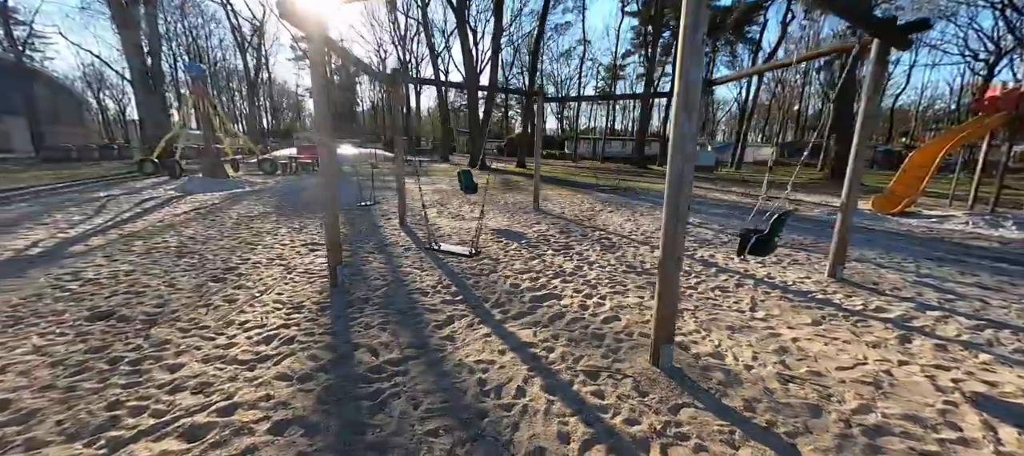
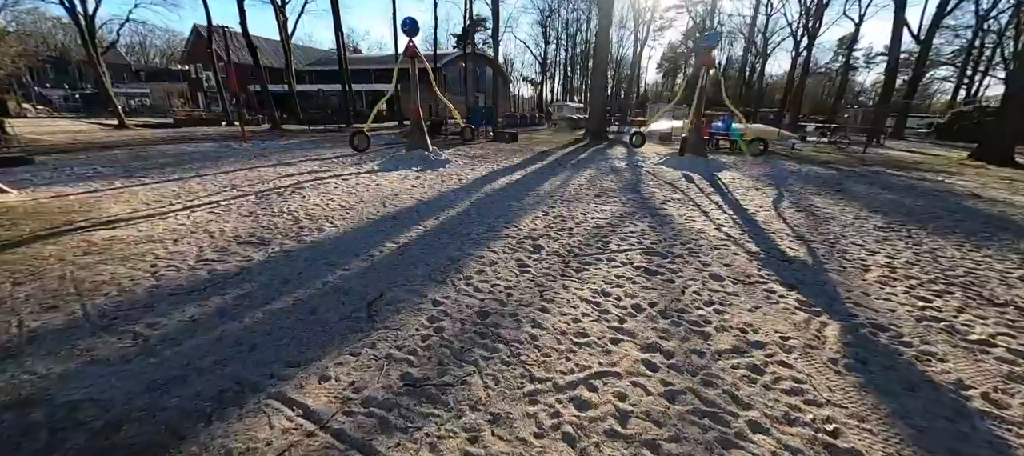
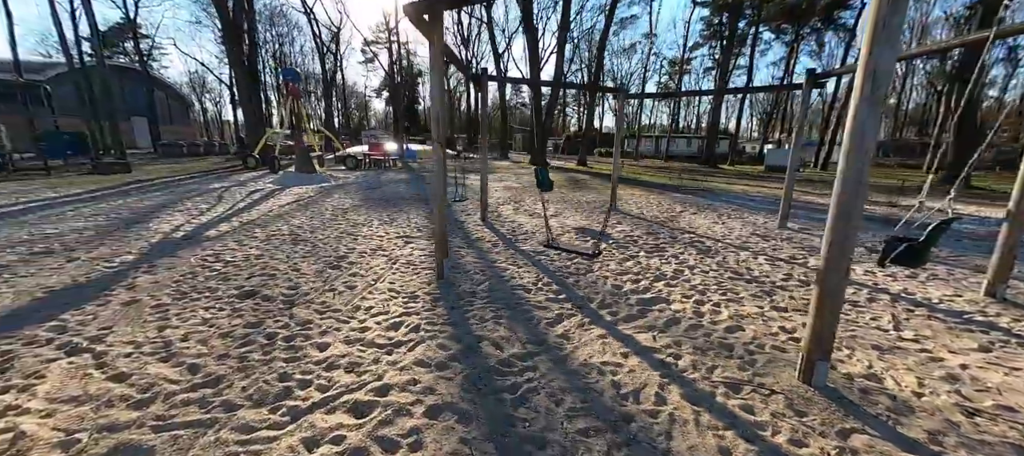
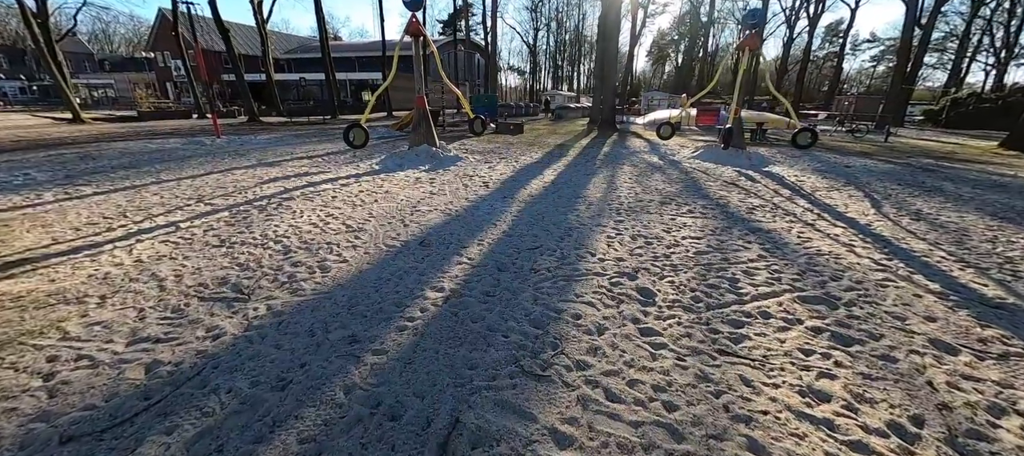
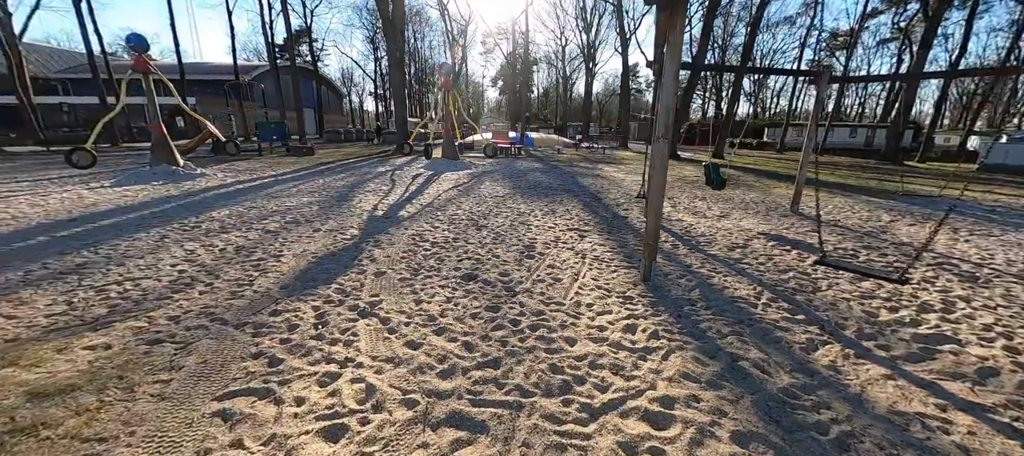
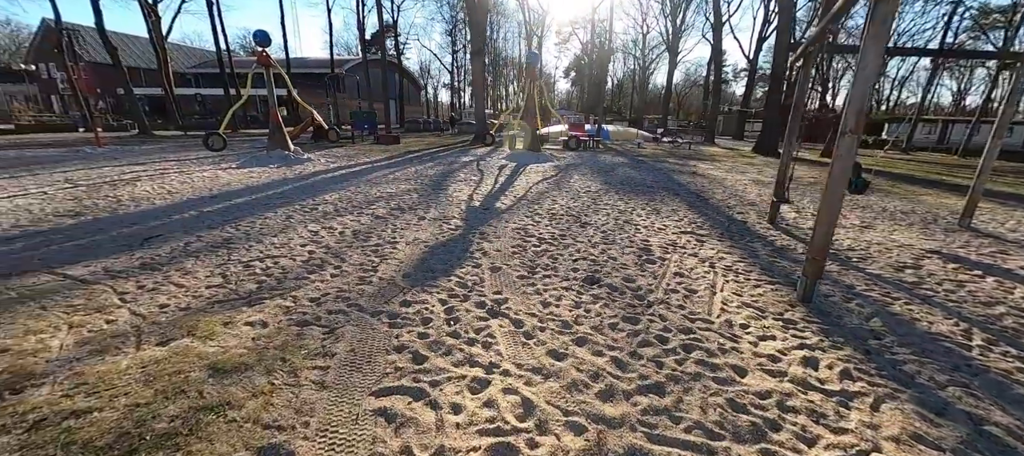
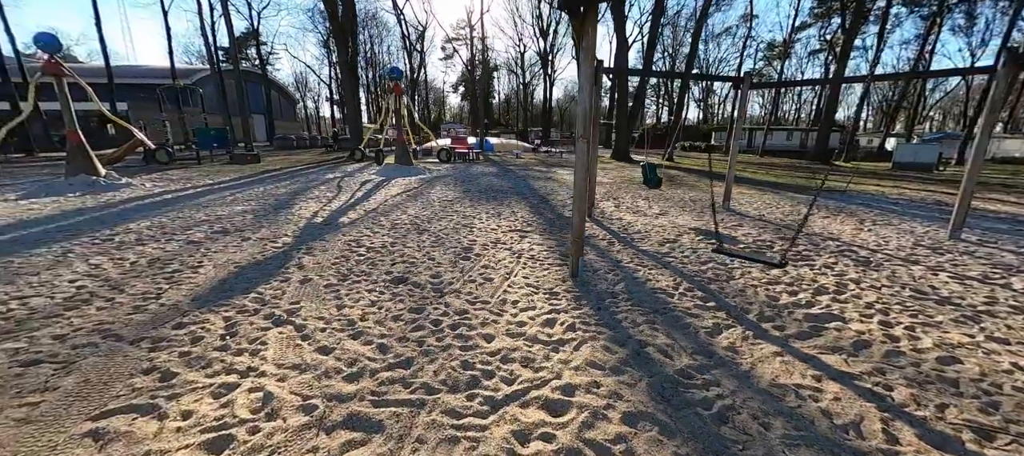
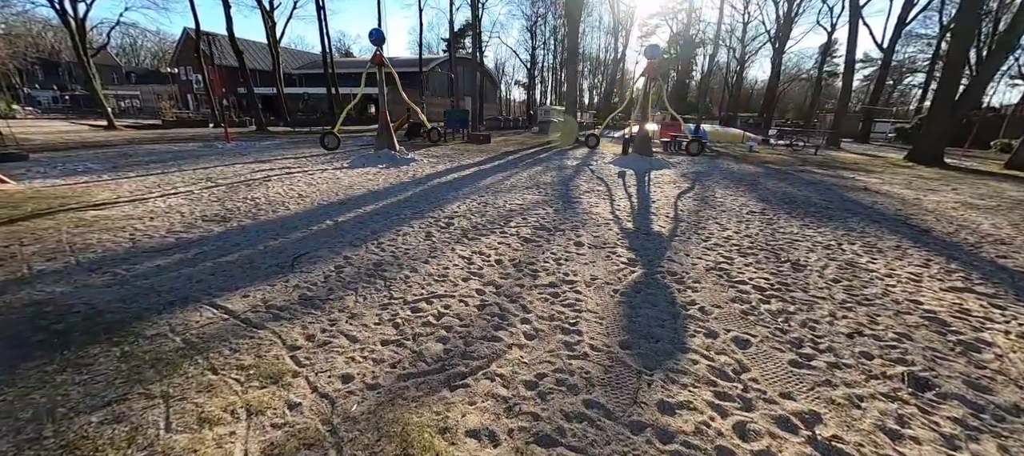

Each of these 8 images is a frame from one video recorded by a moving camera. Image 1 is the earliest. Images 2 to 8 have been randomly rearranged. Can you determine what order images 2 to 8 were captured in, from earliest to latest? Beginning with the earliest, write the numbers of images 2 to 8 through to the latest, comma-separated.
3, 7, 5, 6, 8, 2, 4
